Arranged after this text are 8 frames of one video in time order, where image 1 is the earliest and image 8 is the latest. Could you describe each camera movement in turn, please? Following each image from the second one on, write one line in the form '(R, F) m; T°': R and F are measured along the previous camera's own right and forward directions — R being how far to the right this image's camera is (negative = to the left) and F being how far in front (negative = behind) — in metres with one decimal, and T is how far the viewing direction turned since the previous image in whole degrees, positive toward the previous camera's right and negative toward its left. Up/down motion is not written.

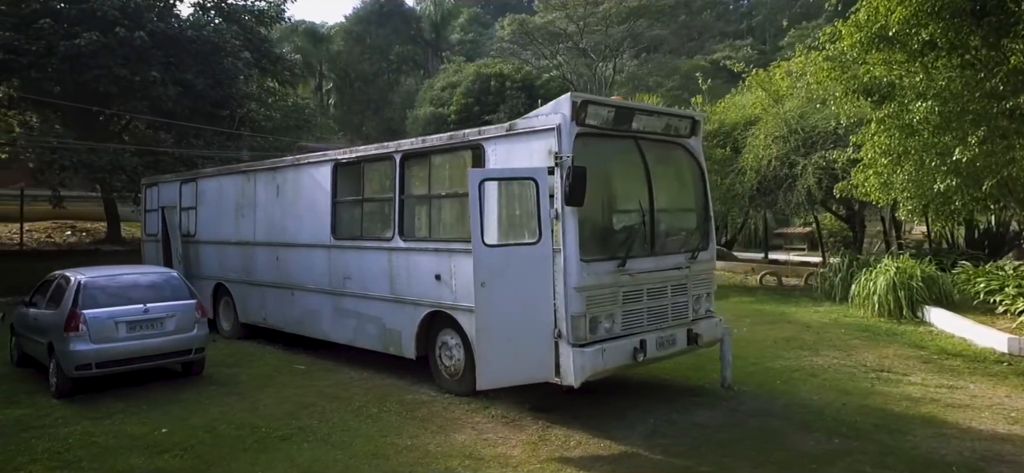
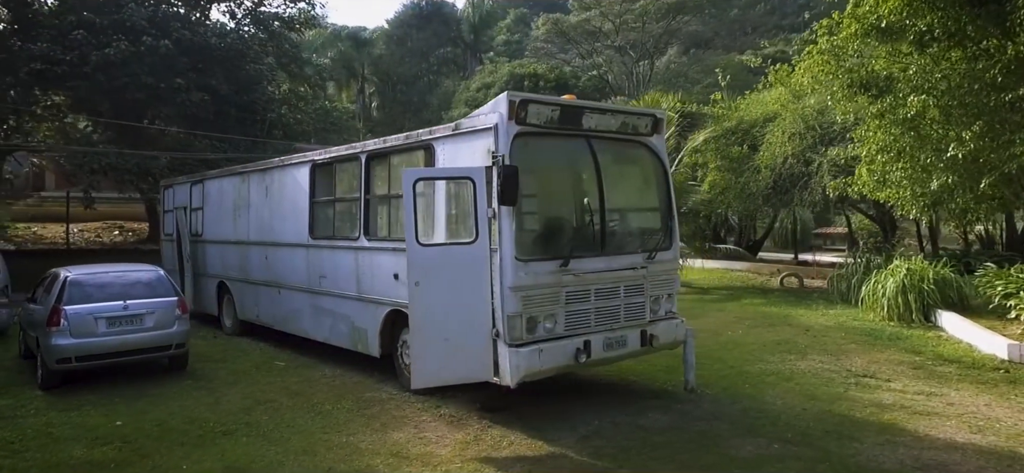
(+1.0, 0.0) m; -5°
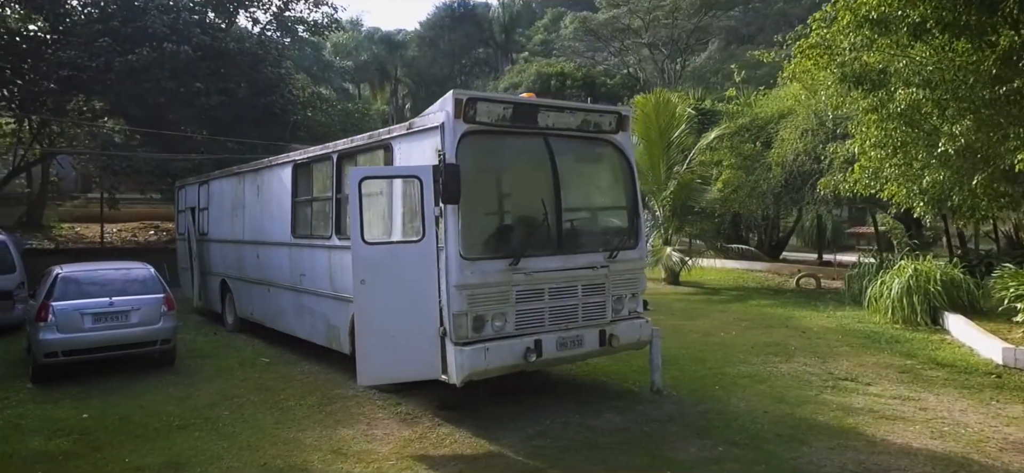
(+0.9, 0.0) m; -4°
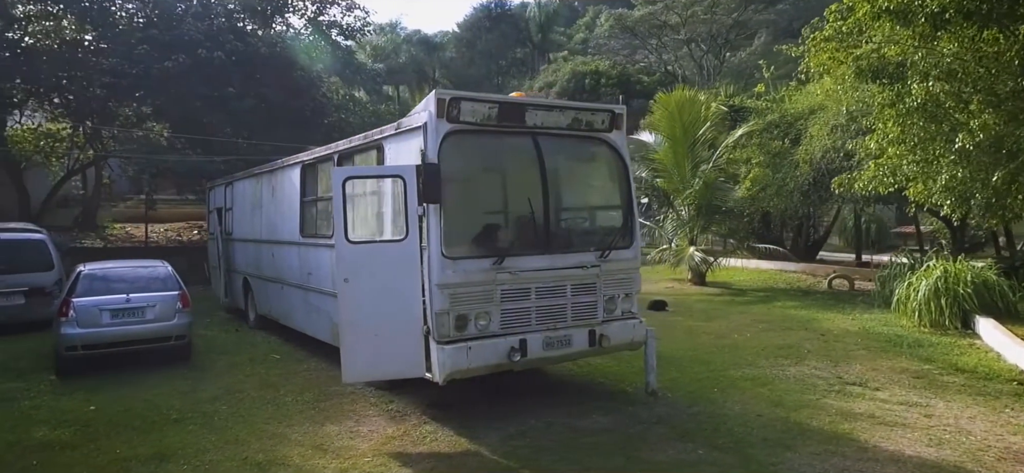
(+0.6, 0.0) m; -4°
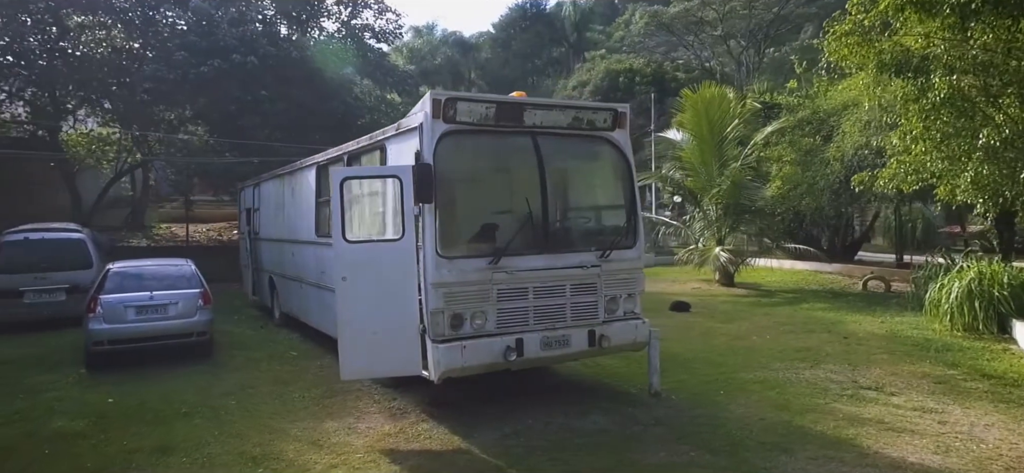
(+0.4, 0.0) m; -4°
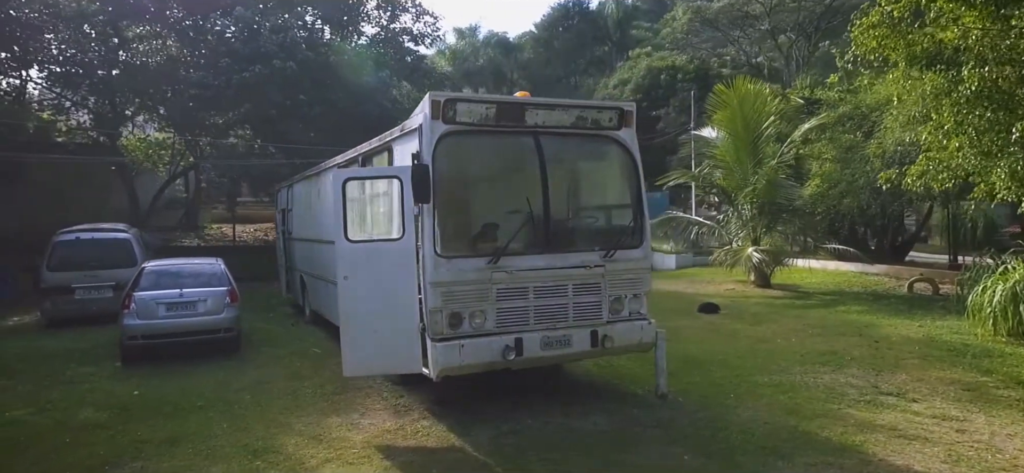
(+0.5, 0.0) m; -4°
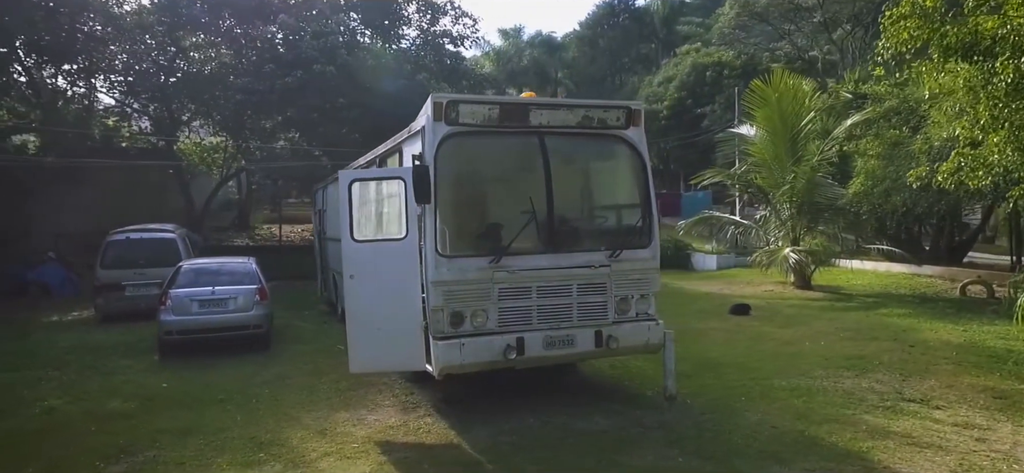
(+0.5, 0.0) m; -5°
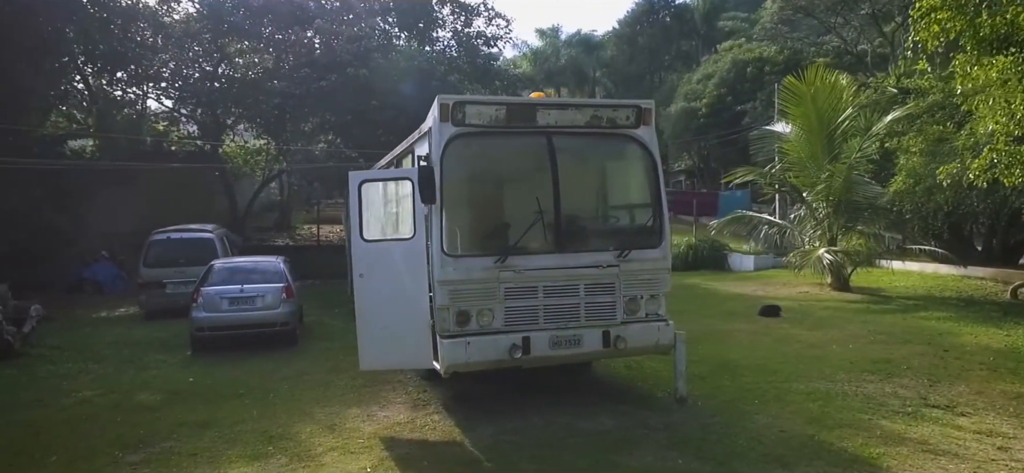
(+0.4, 0.0) m; -4°
